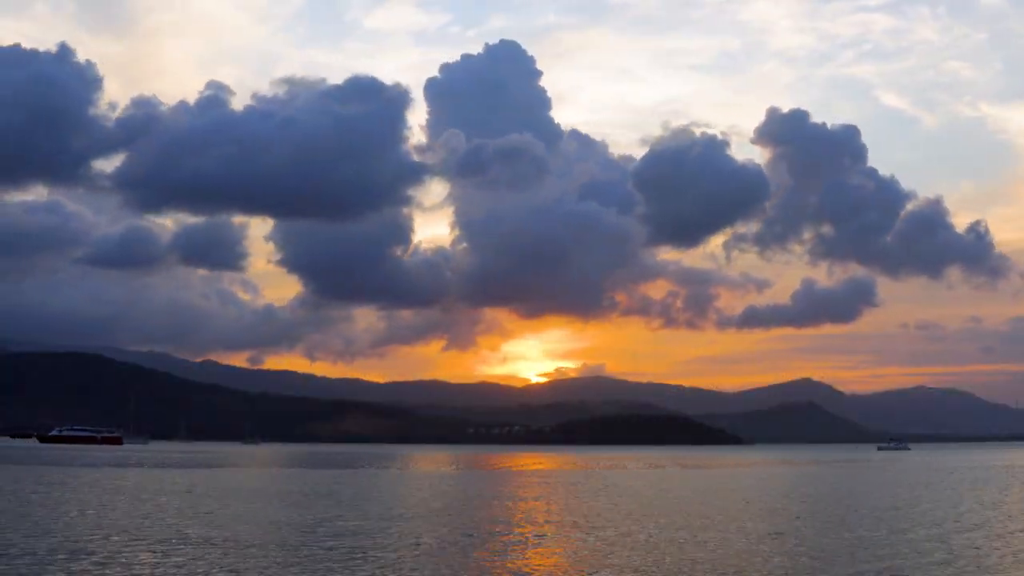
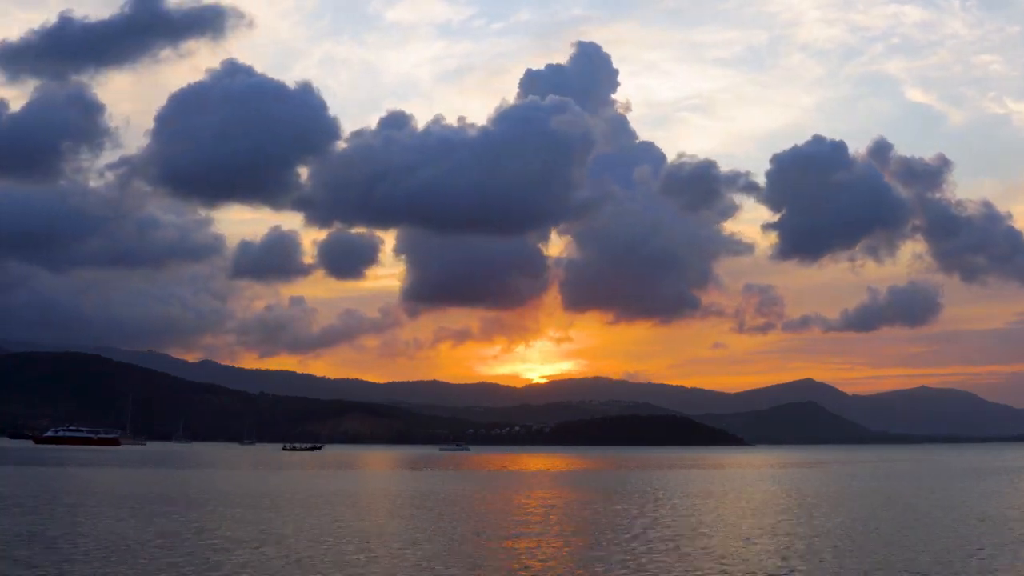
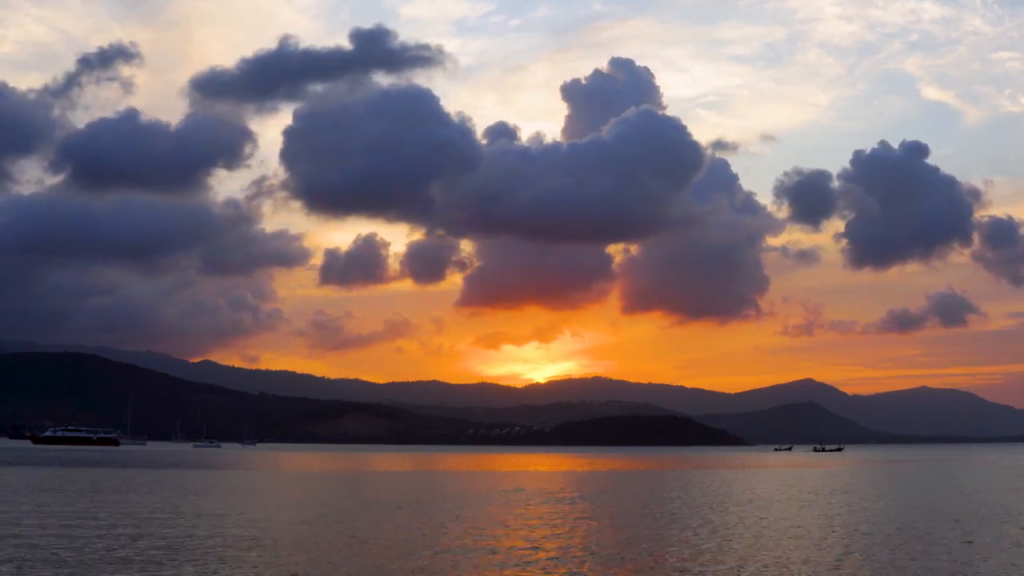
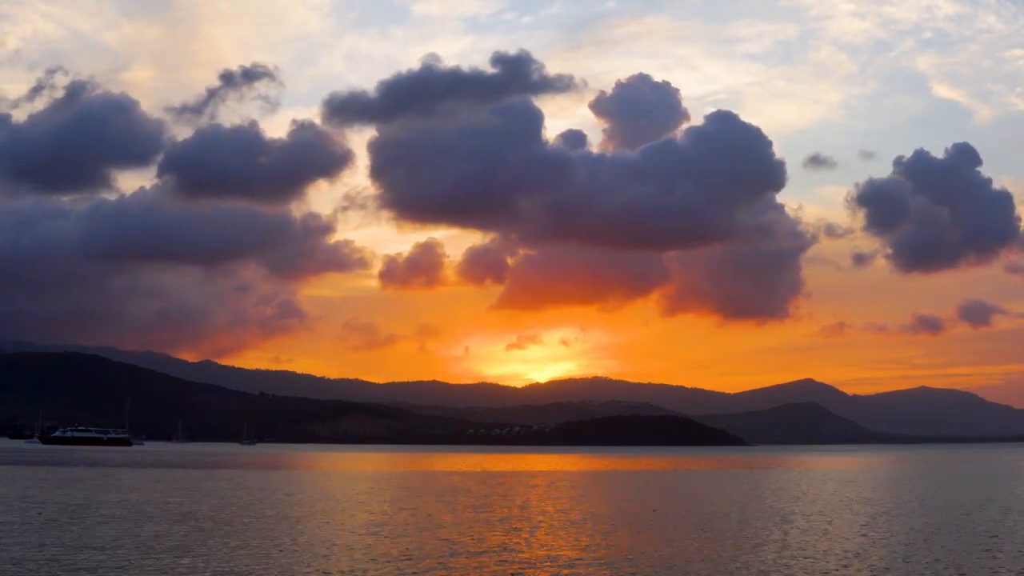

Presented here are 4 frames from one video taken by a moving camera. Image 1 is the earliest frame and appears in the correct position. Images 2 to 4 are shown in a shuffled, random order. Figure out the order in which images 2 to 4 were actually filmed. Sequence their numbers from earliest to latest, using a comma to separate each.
2, 3, 4
